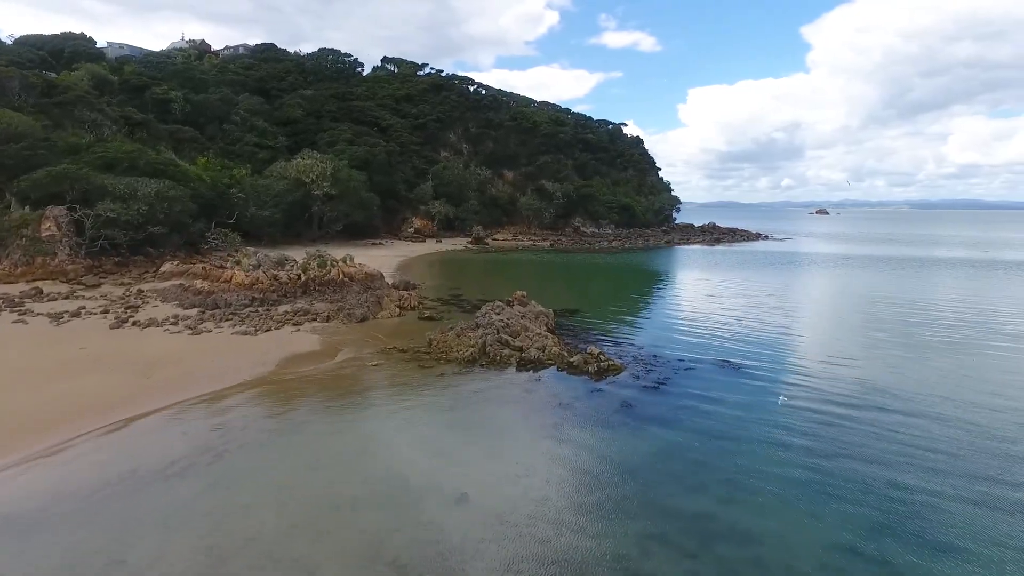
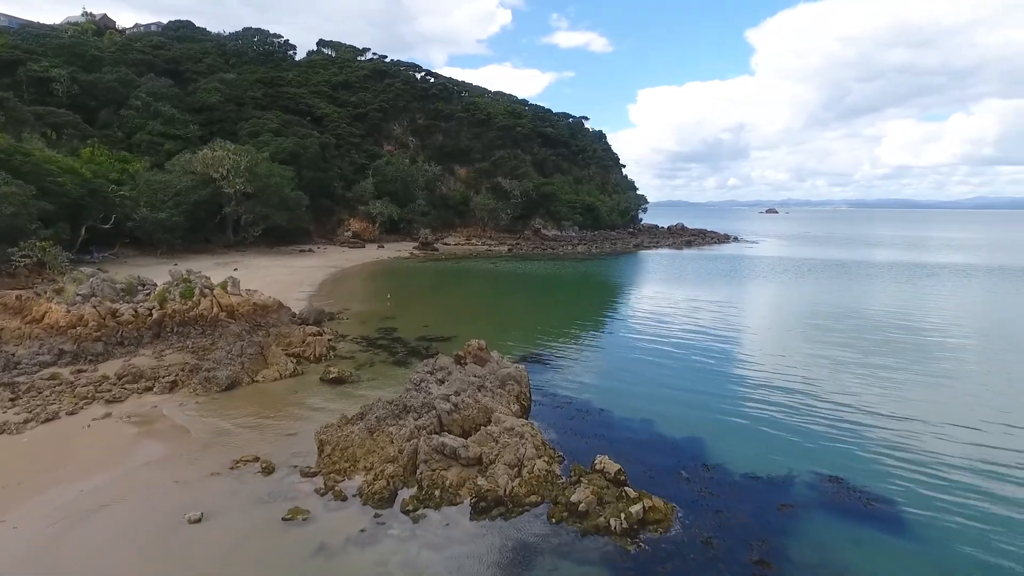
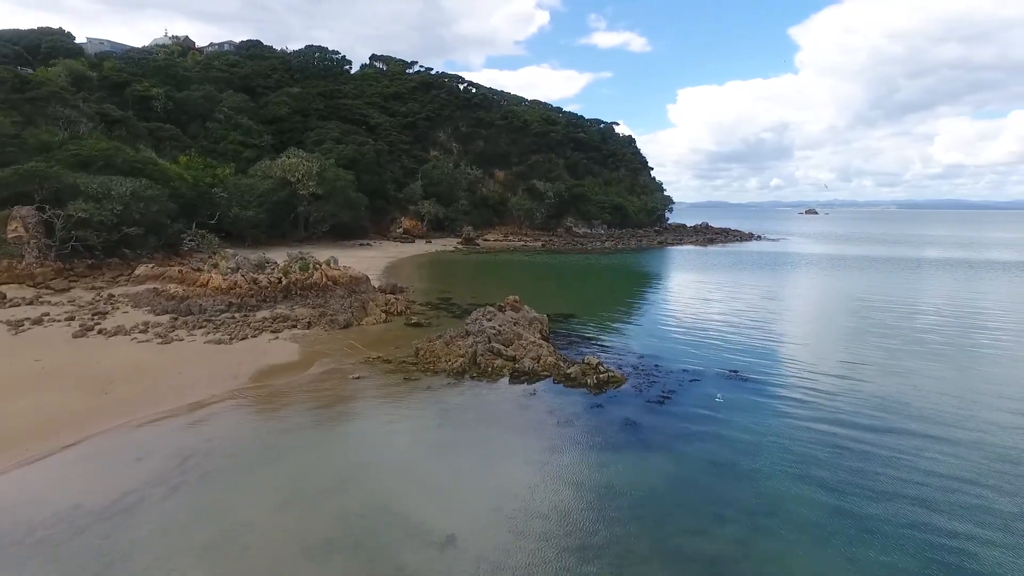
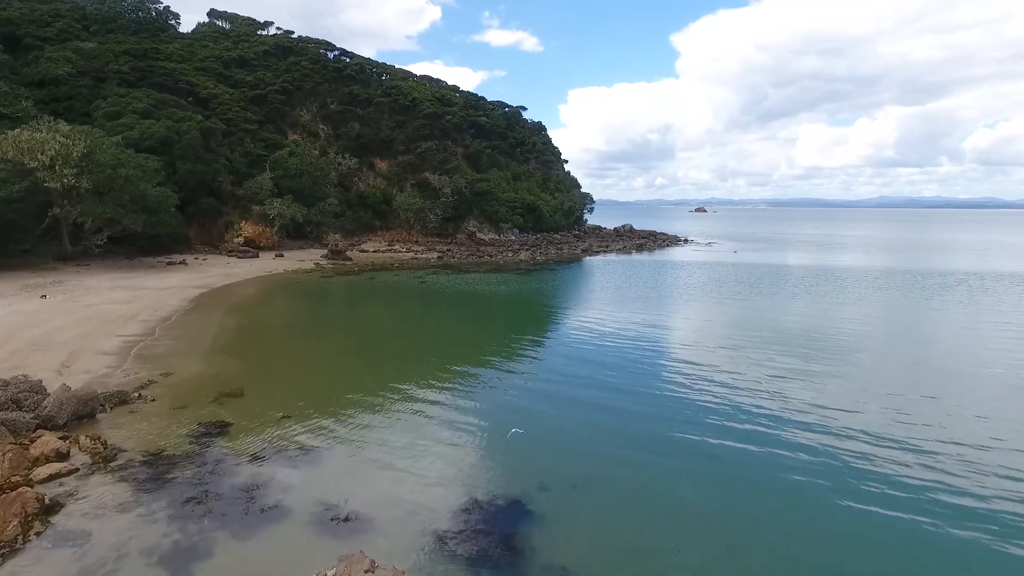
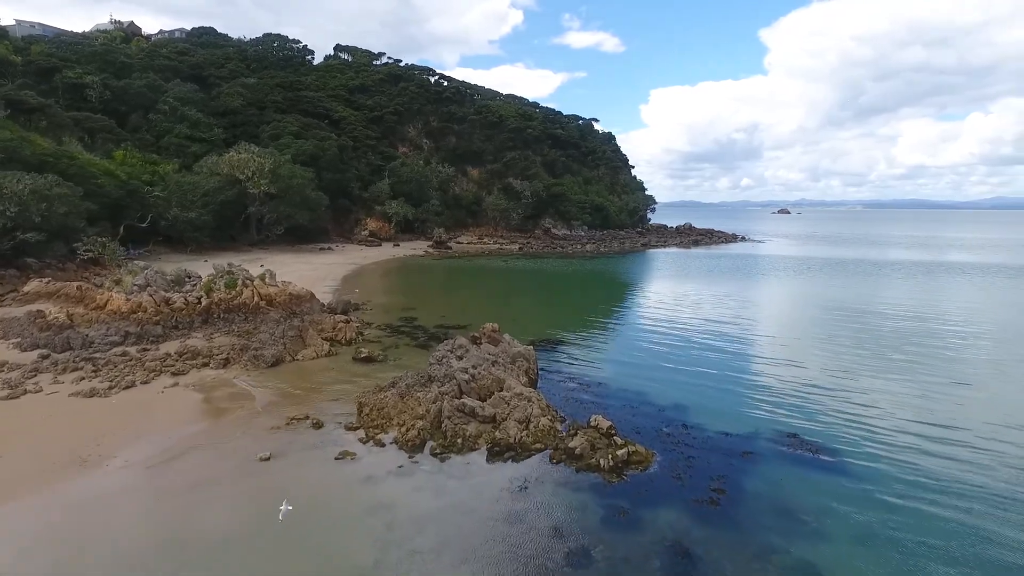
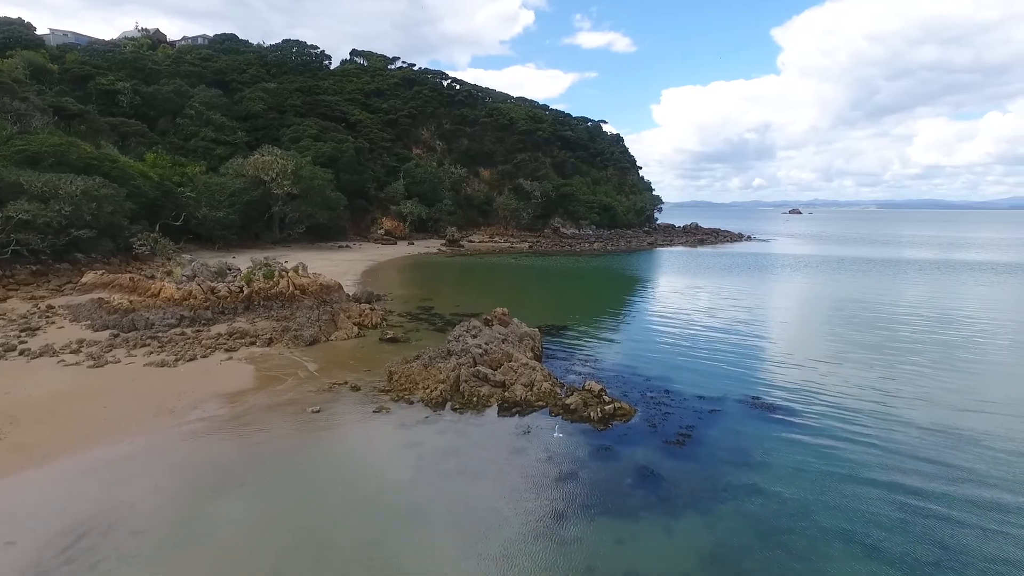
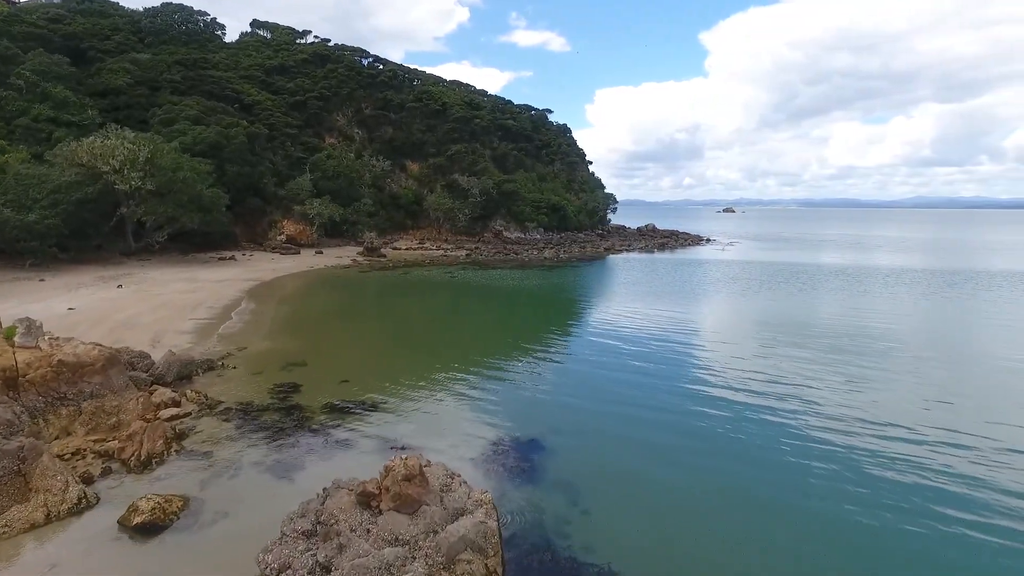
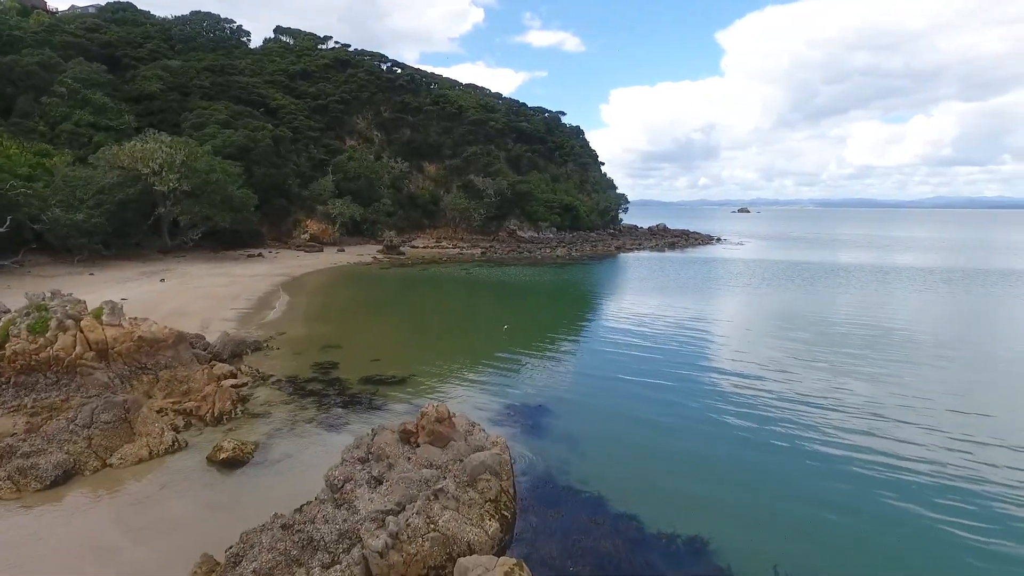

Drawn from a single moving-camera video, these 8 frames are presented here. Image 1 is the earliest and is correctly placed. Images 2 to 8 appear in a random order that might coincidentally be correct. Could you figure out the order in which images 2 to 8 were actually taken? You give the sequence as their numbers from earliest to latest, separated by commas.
3, 6, 5, 2, 8, 7, 4
